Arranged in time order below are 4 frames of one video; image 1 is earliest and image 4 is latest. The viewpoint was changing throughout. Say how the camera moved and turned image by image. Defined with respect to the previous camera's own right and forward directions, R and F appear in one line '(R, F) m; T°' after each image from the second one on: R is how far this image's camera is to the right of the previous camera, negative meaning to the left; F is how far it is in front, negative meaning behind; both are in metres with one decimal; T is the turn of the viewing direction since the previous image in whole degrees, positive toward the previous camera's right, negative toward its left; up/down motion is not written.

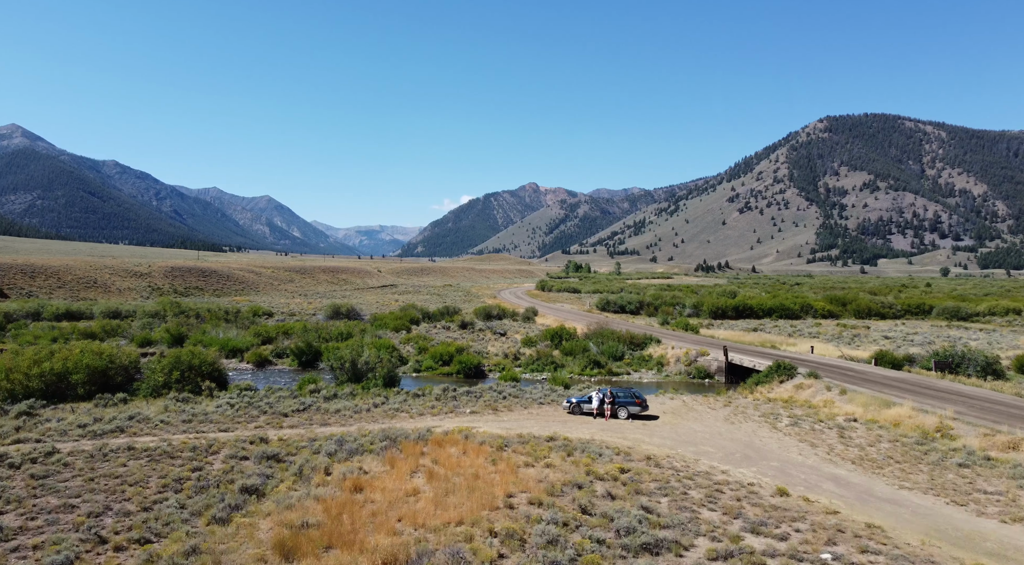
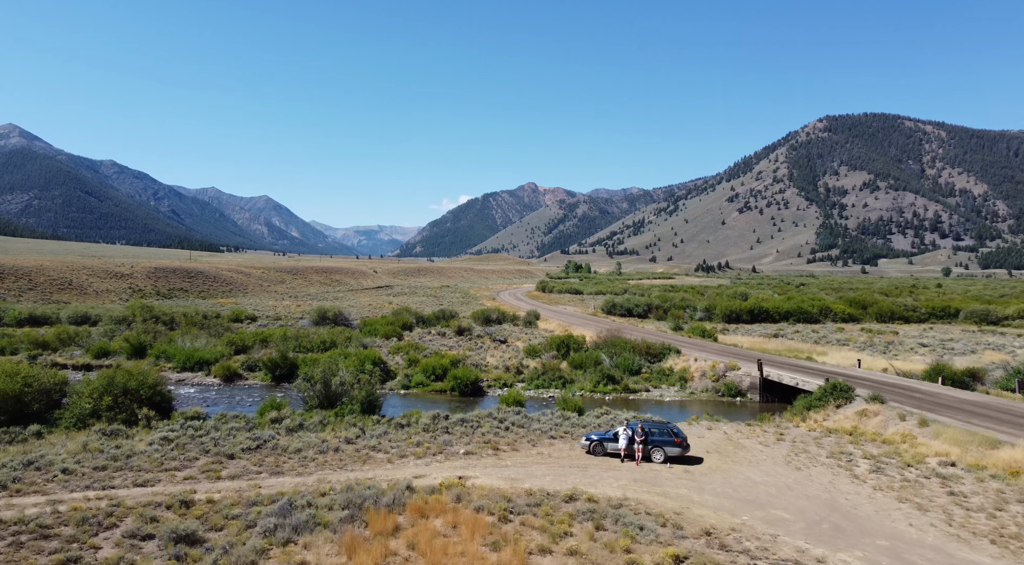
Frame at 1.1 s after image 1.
(-0.1, +4.2) m; 0°
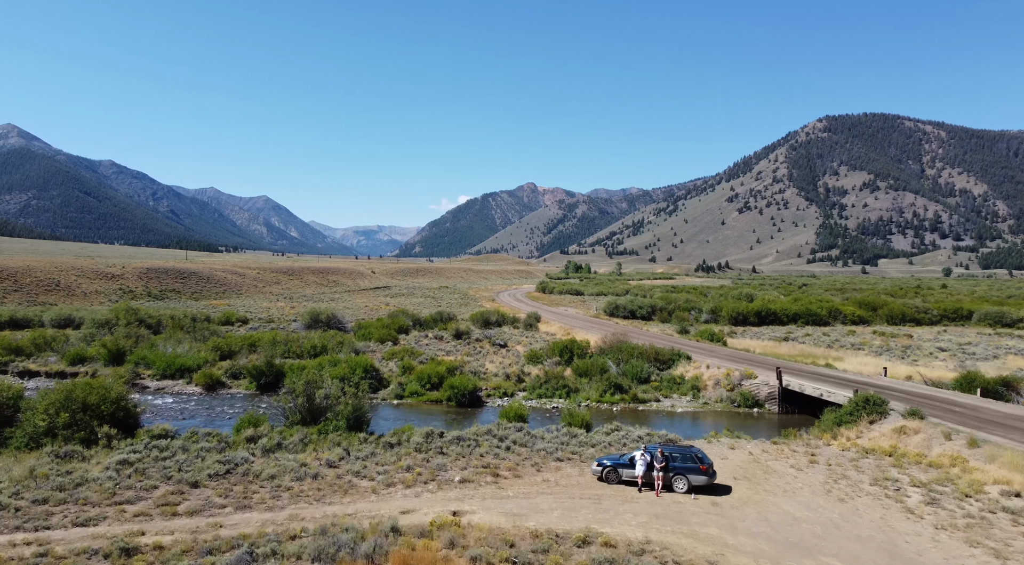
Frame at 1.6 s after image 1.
(-0.1, +1.9) m; 0°
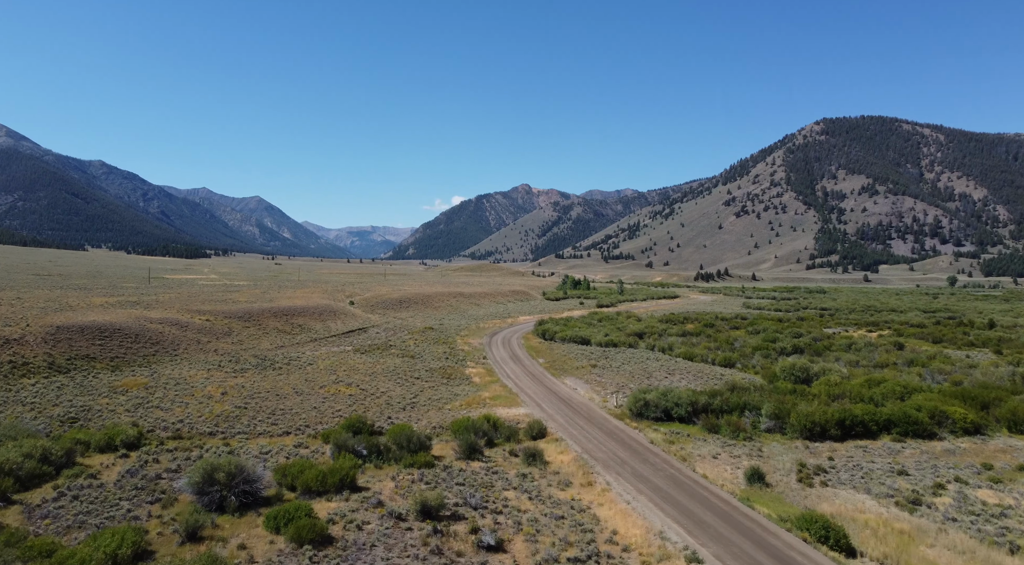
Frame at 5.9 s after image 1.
(-0.1, +16.4) m; 0°
